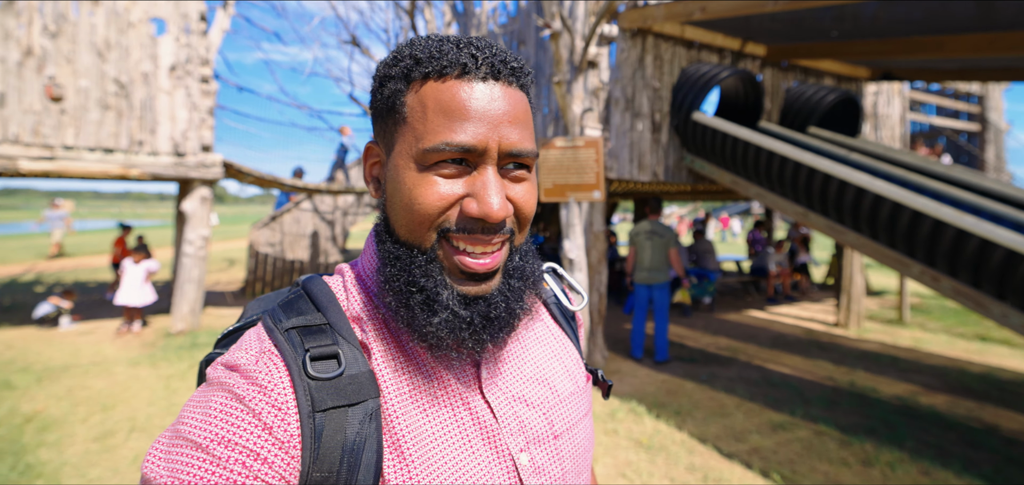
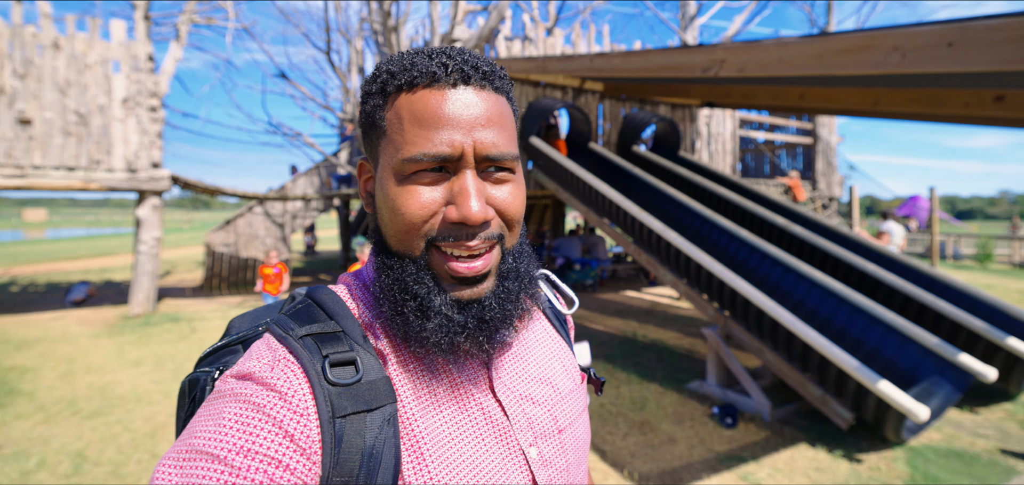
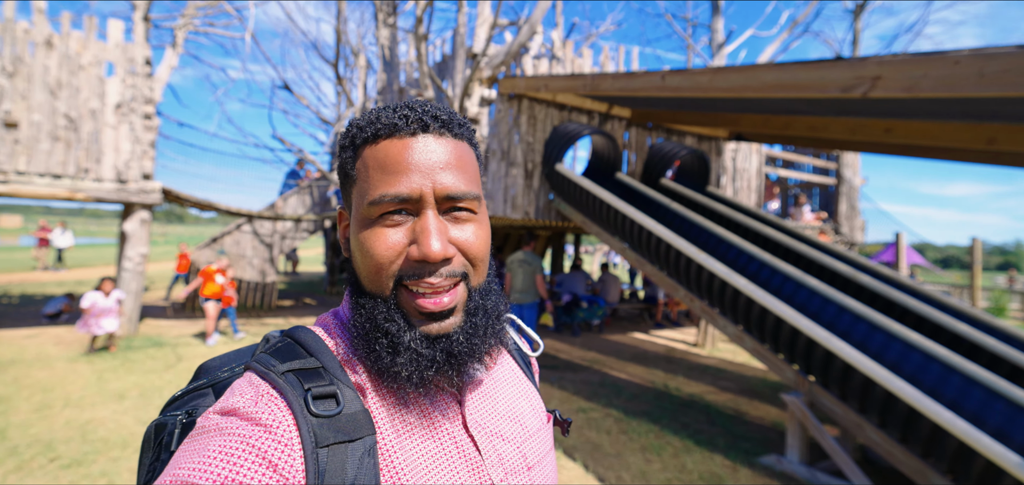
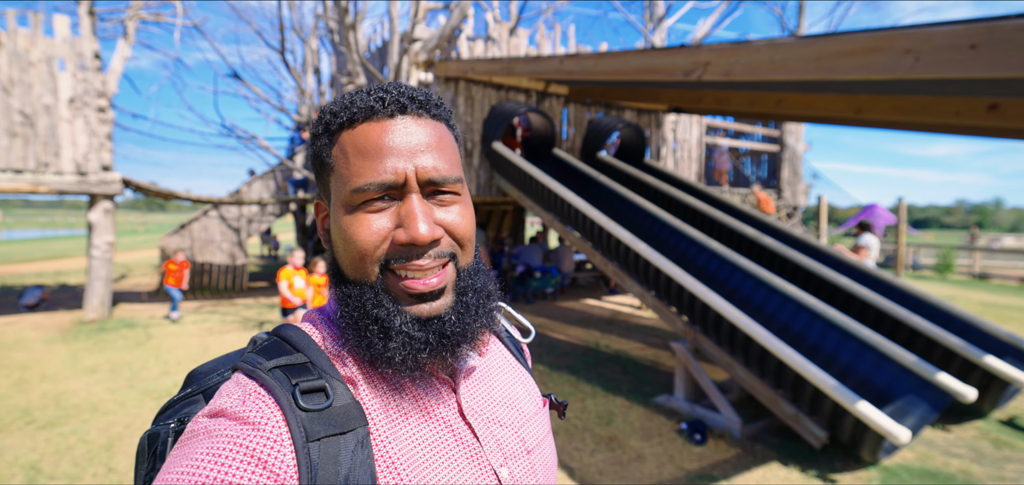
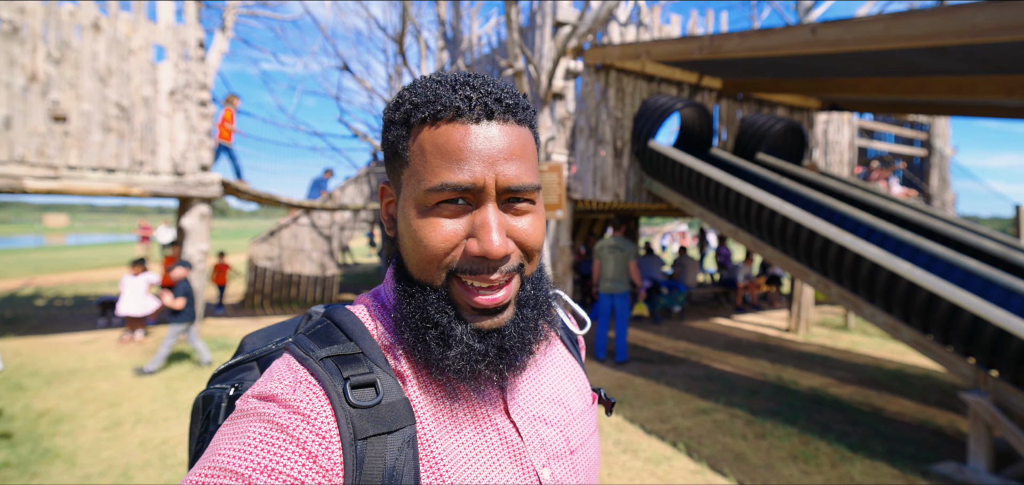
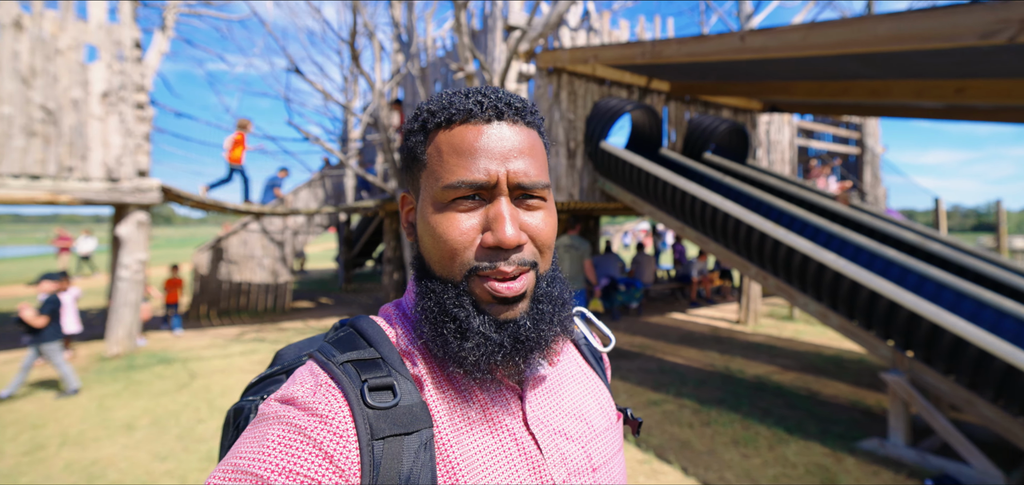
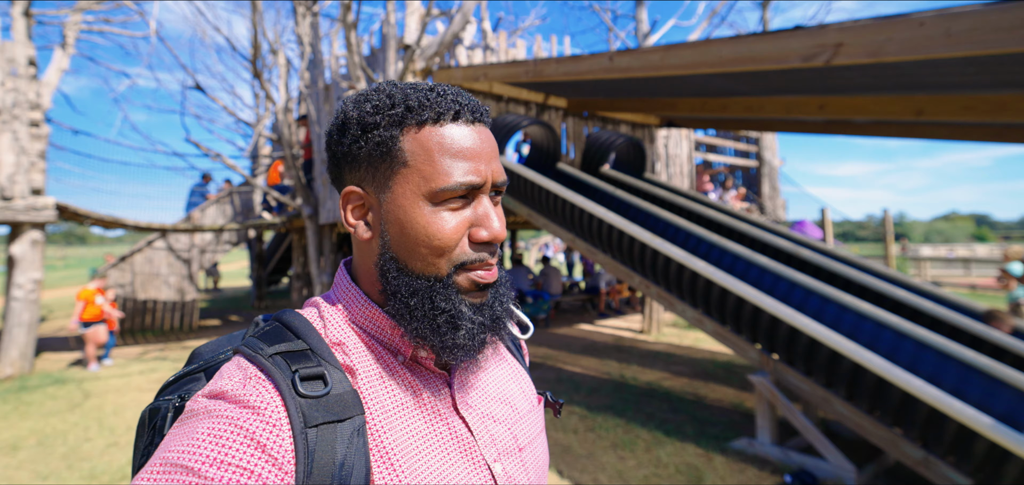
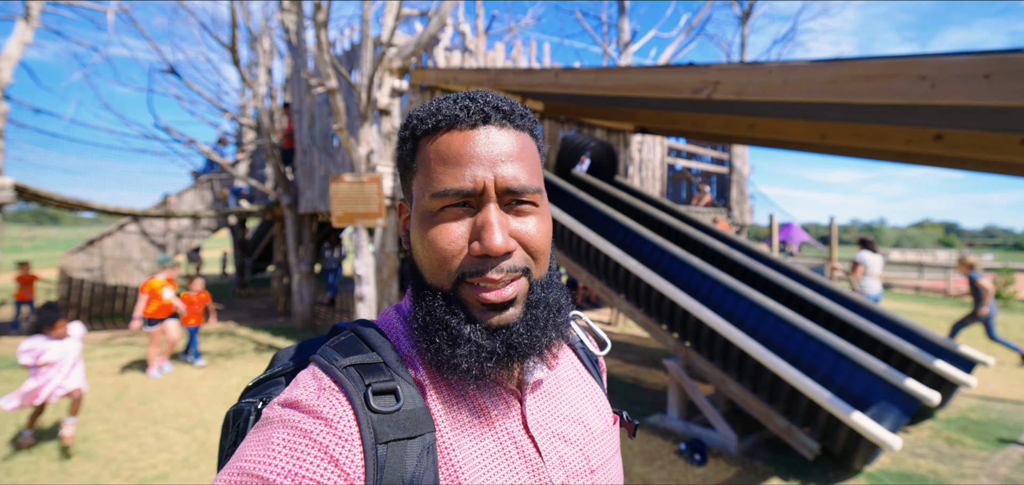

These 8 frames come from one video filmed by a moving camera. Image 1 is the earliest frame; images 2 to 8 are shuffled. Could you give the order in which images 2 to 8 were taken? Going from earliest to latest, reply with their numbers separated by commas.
5, 6, 7, 3, 8, 4, 2
